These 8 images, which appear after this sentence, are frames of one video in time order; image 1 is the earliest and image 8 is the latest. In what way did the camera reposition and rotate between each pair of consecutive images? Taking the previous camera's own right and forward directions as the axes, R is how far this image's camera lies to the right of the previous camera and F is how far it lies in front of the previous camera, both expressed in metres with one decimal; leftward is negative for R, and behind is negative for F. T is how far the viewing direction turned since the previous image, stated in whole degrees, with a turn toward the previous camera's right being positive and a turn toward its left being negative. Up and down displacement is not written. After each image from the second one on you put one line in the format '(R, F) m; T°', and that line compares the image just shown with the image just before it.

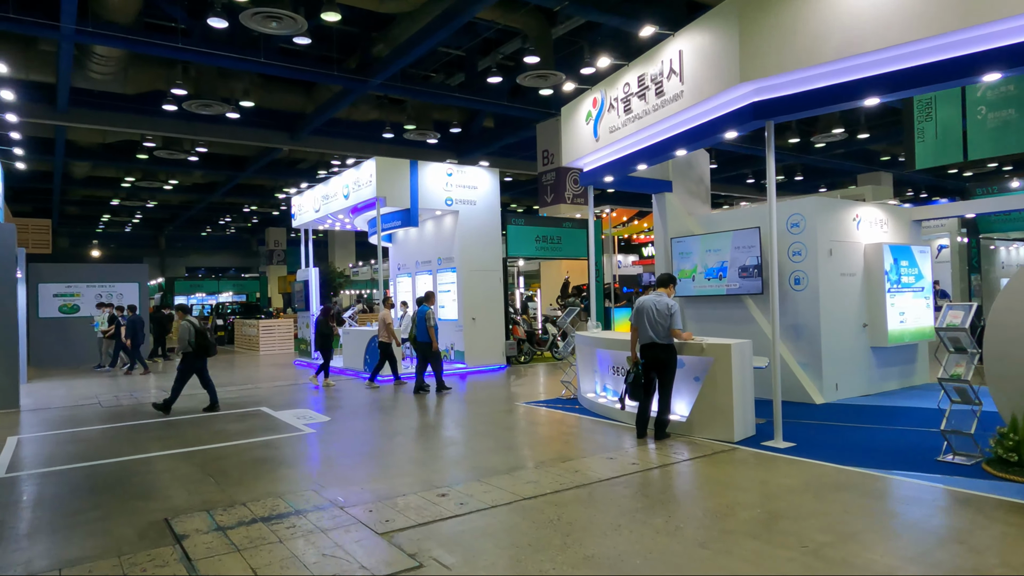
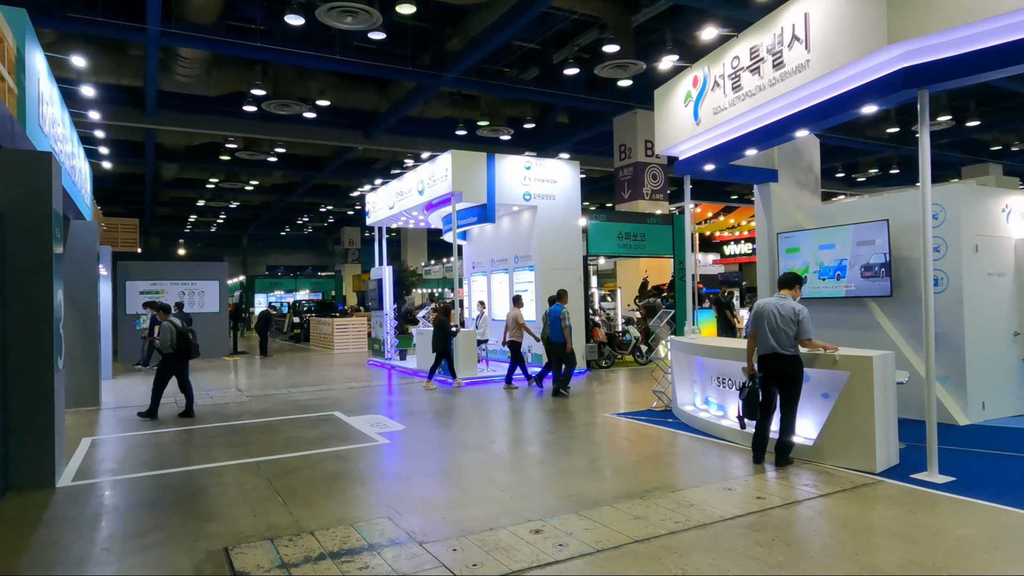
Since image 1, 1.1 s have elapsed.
(-0.2, +0.6) m; -6°
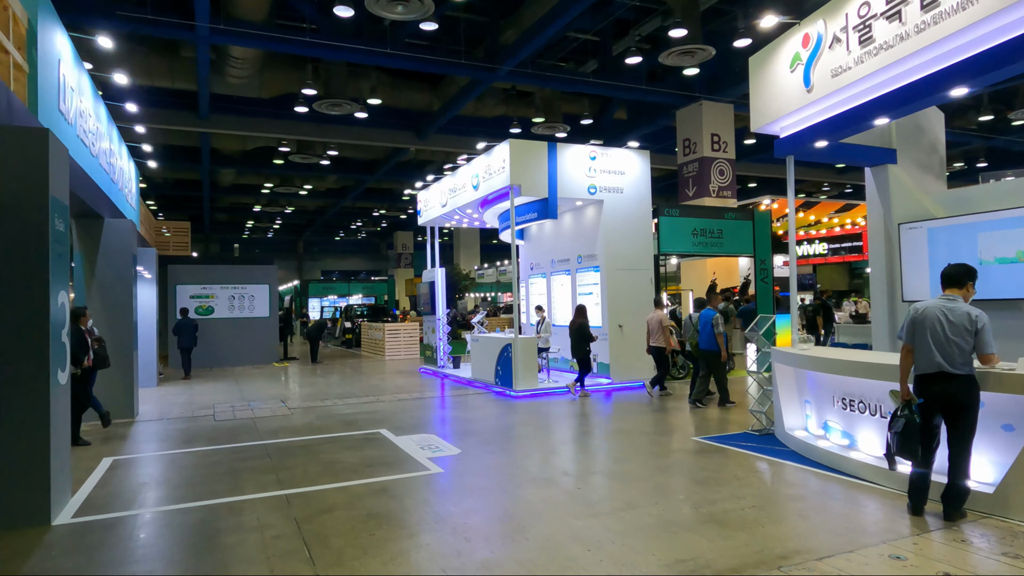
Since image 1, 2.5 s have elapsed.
(-0.2, +1.0) m; -4°
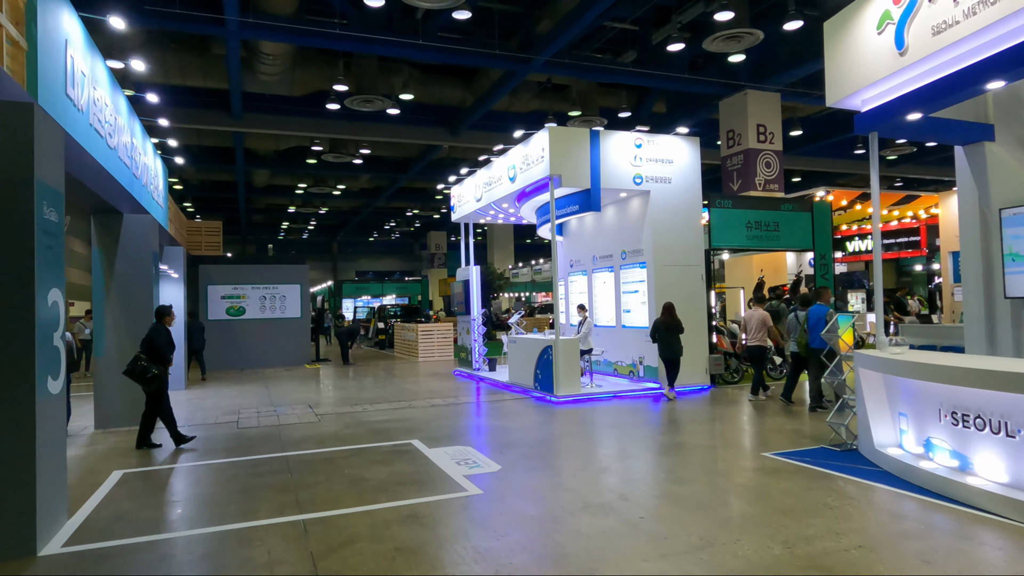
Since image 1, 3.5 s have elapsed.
(-0.1, +0.6) m; -3°
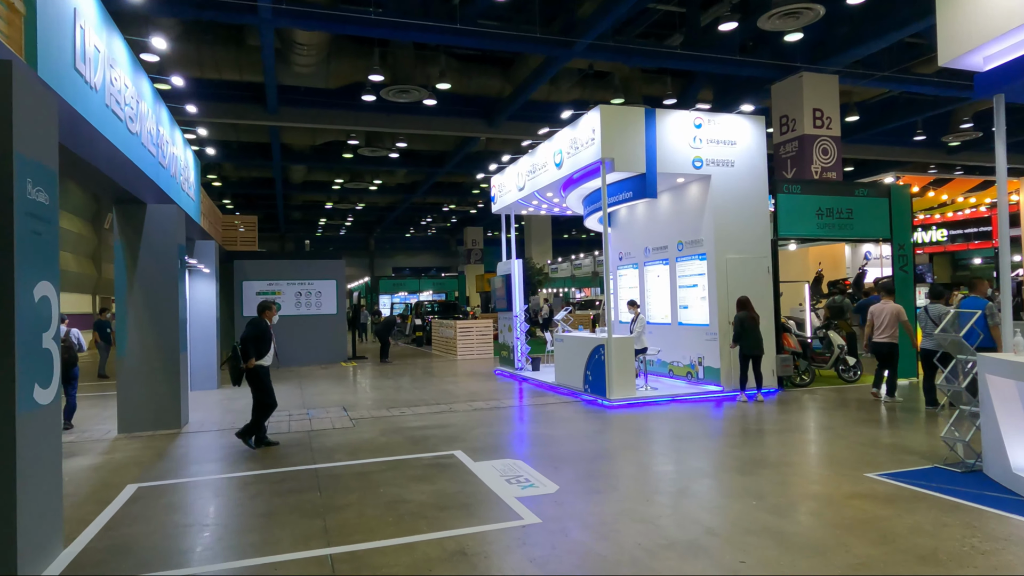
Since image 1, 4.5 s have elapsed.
(-0.2, +0.7) m; -3°
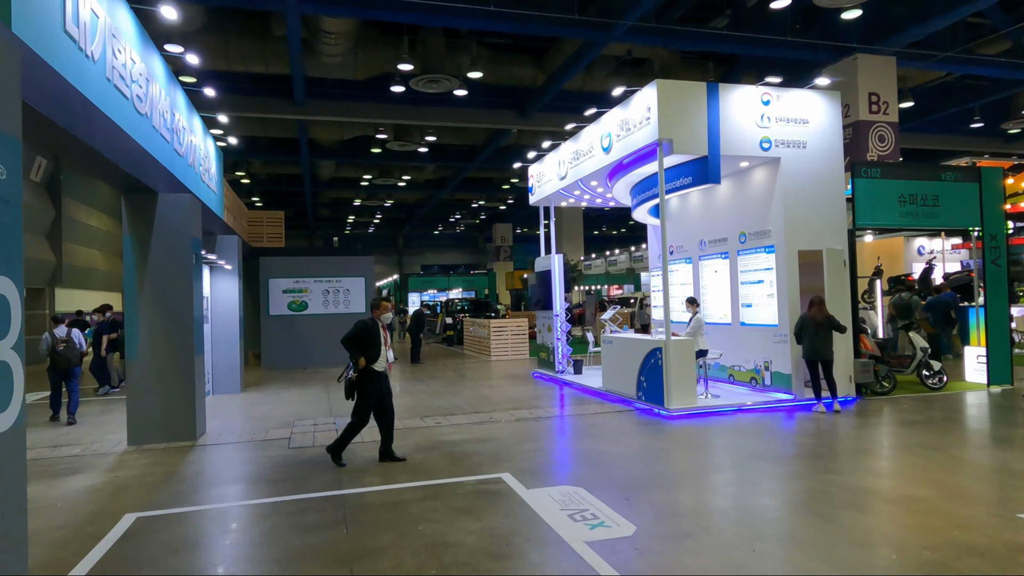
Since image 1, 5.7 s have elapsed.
(-0.2, +0.8) m; -2°
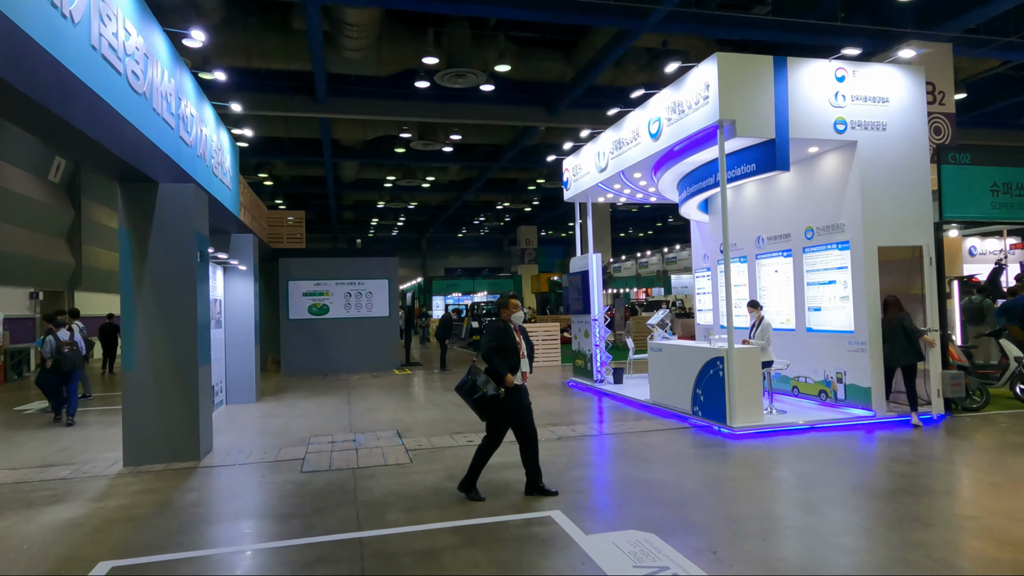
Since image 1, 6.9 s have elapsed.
(-0.2, +0.8) m; -2°
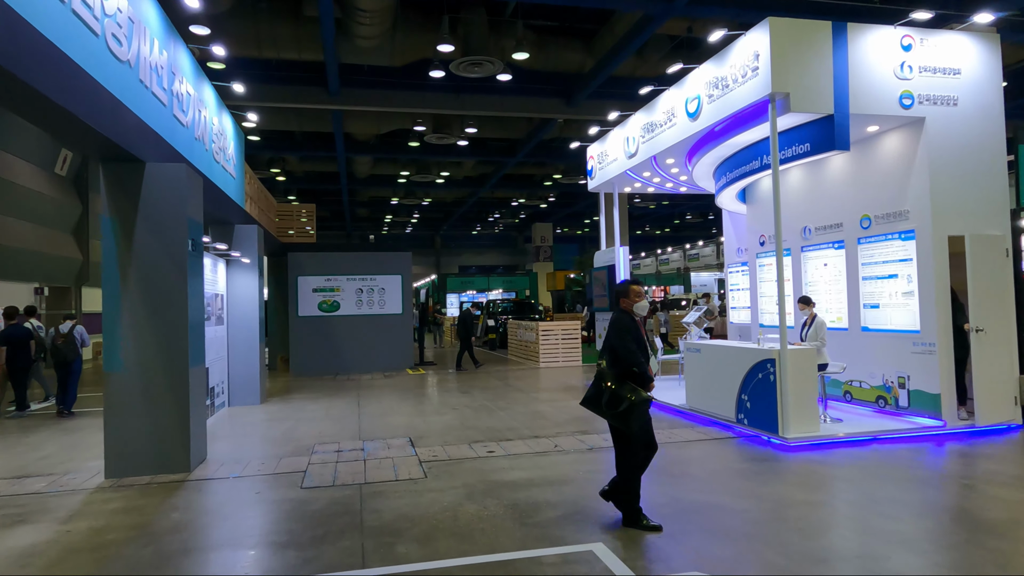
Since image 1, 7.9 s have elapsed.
(-0.1, +0.6) m; -1°
